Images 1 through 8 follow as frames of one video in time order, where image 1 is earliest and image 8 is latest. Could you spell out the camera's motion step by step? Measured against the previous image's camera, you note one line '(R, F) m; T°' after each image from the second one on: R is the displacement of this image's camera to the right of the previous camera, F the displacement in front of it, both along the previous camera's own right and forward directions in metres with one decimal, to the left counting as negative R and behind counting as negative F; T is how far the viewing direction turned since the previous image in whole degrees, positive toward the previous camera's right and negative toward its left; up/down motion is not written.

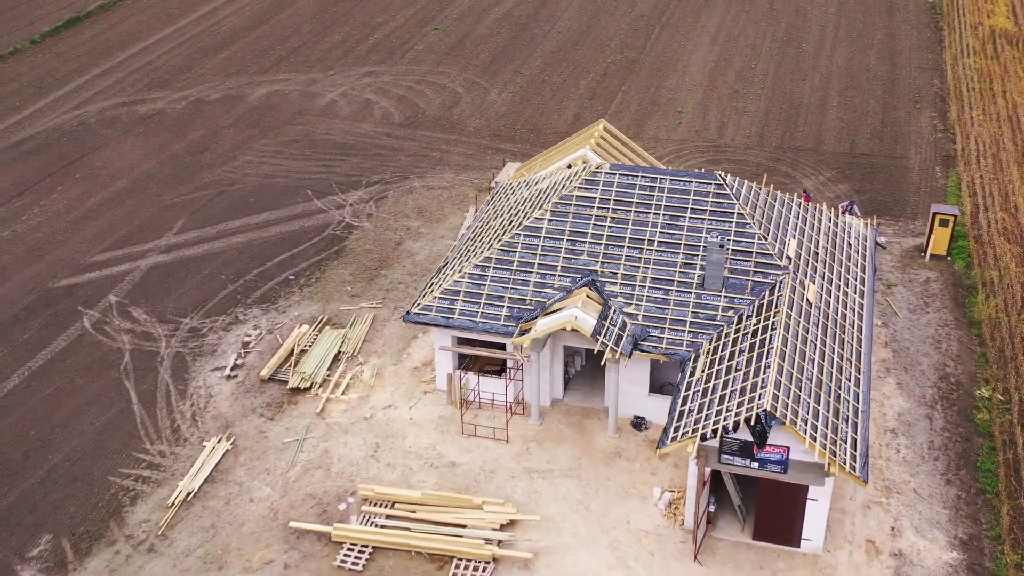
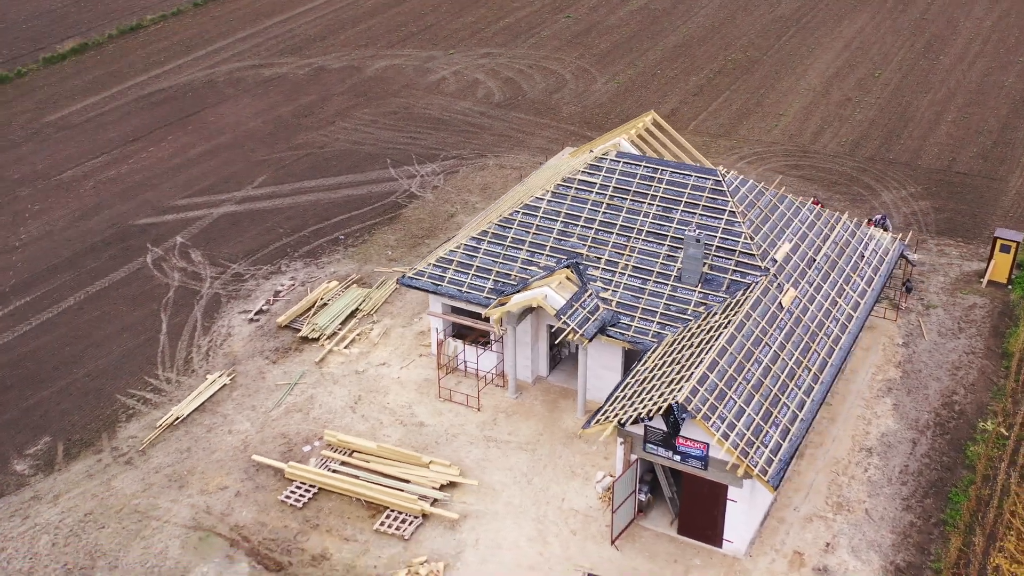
(+4.7, -0.2) m; -11°
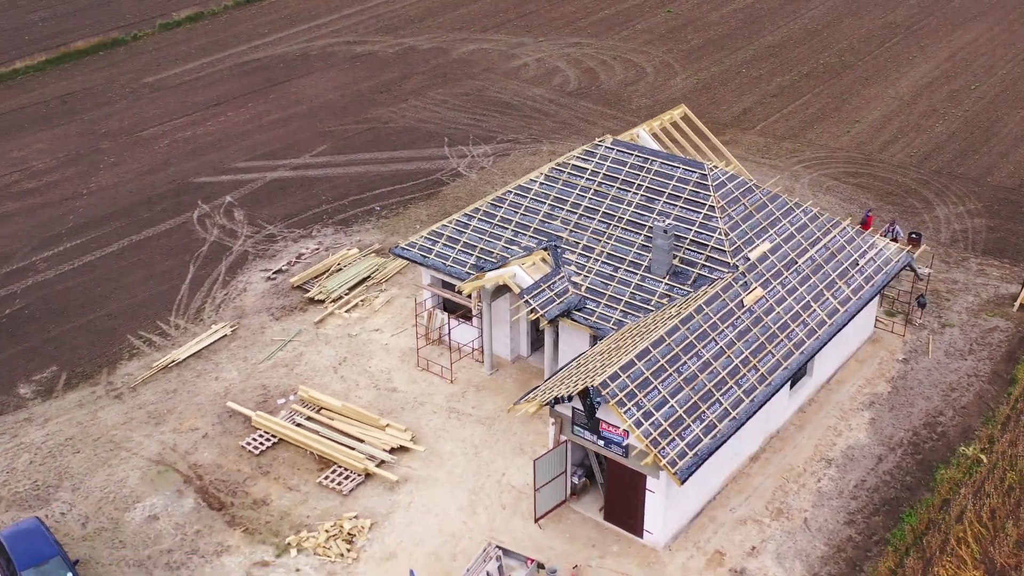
(+4.0, -0.1) m; -9°
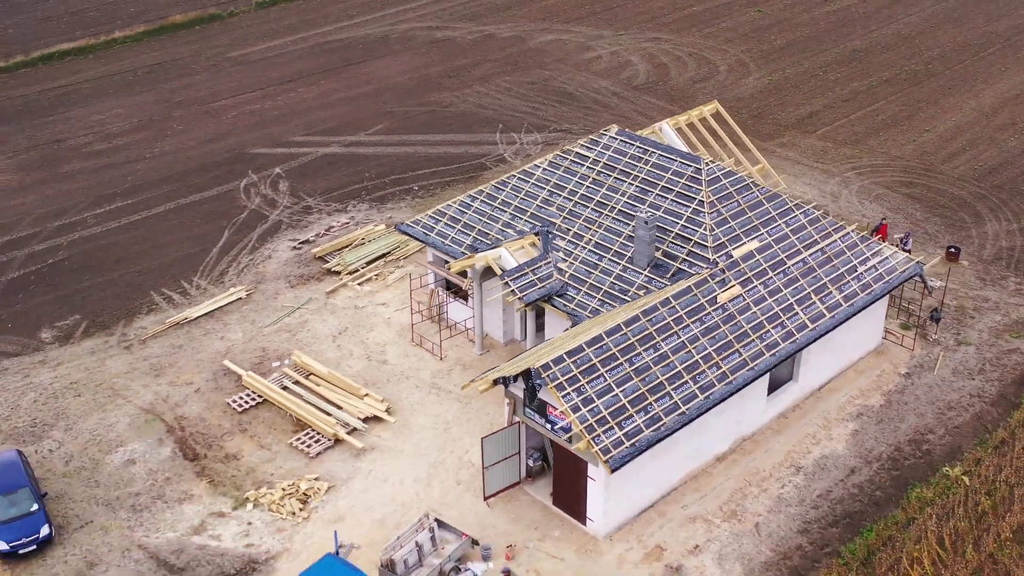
(+3.2, 0.0) m; -7°
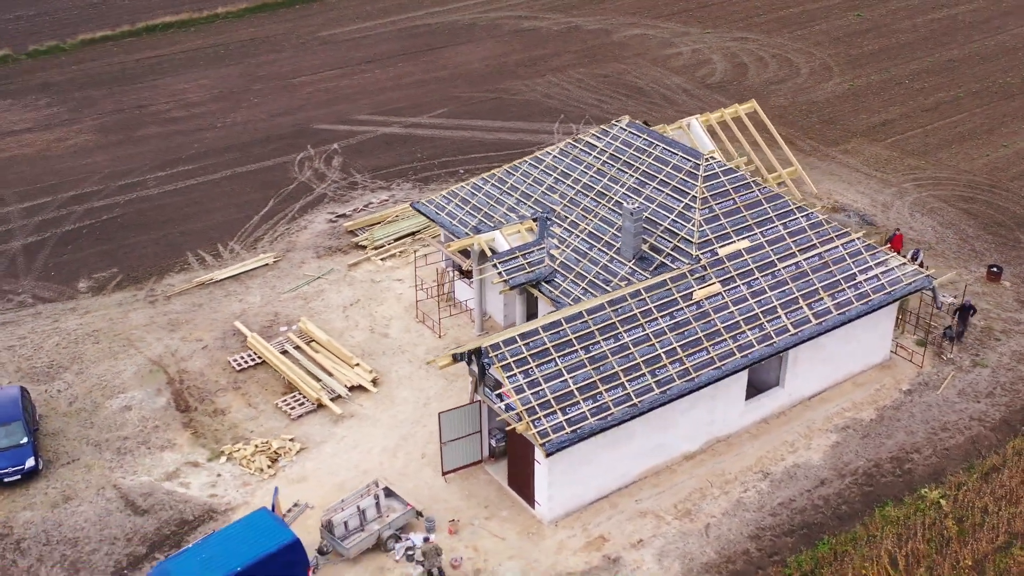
(+3.2, 0.0) m; -7°
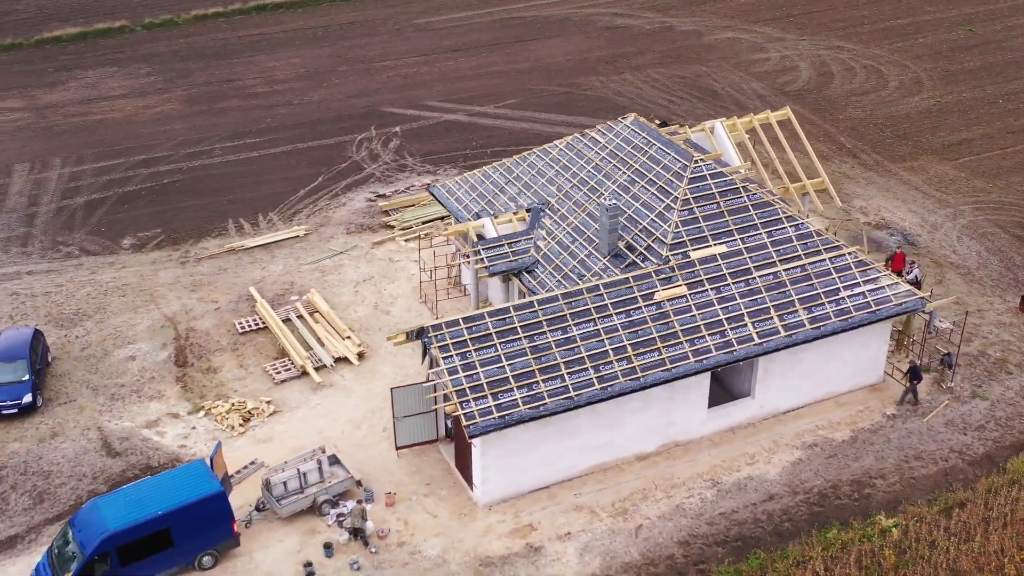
(+3.7, 0.0) m; -8°
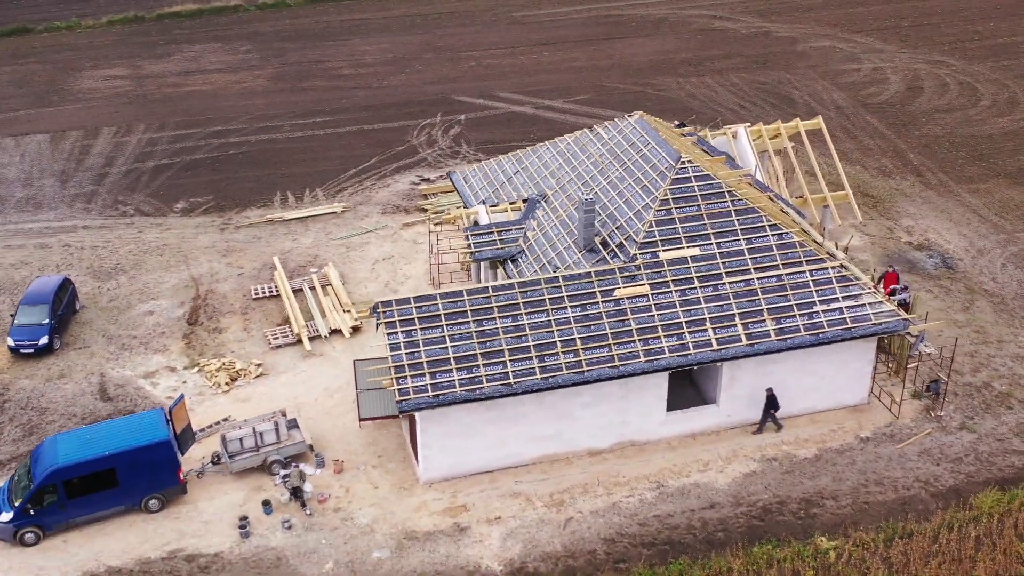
(+3.8, 0.0) m; -8°
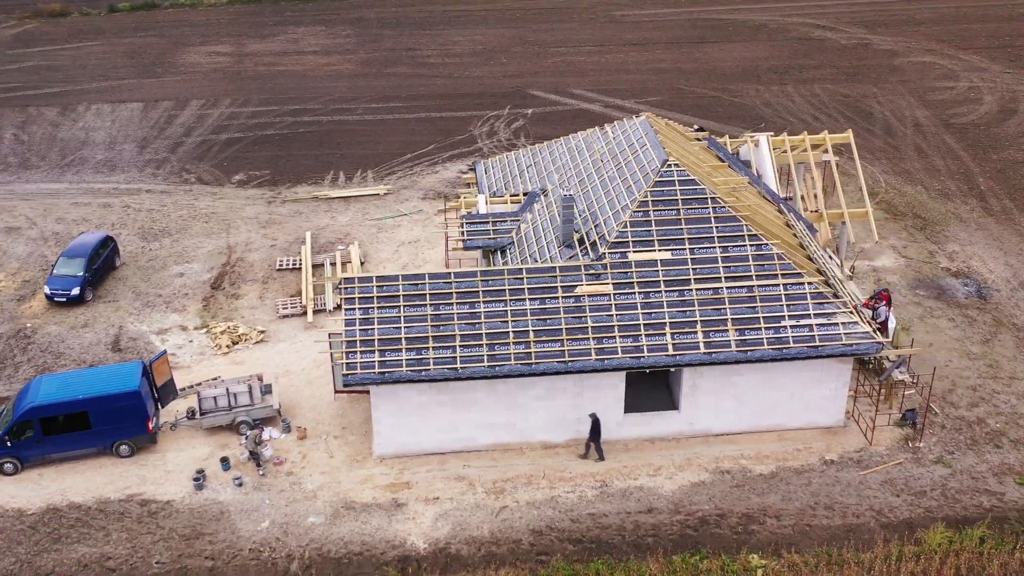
(+3.7, 0.0) m; -9°
